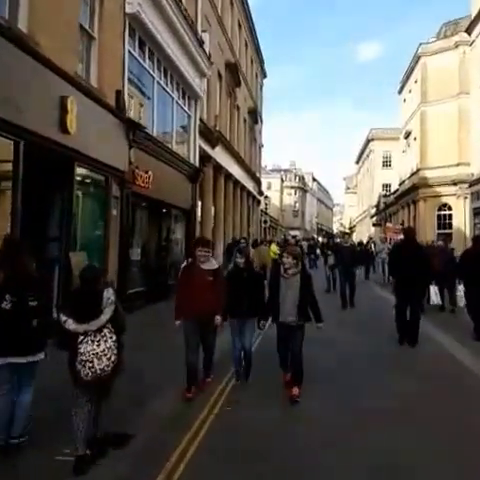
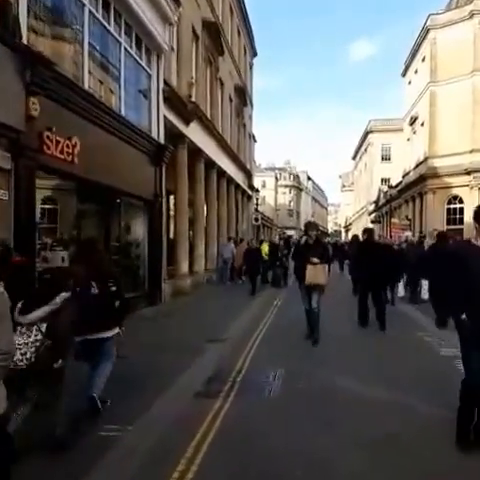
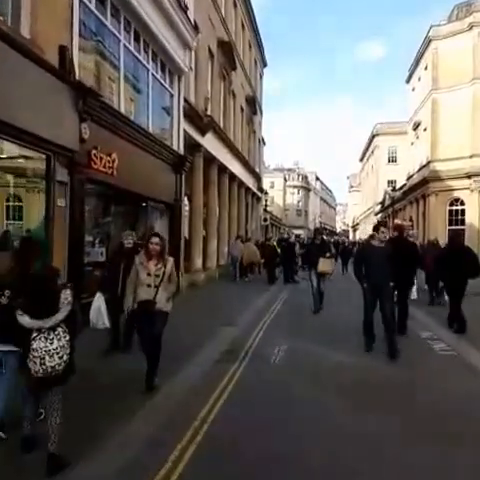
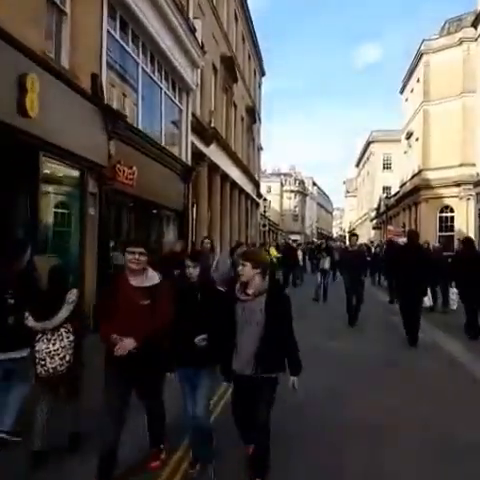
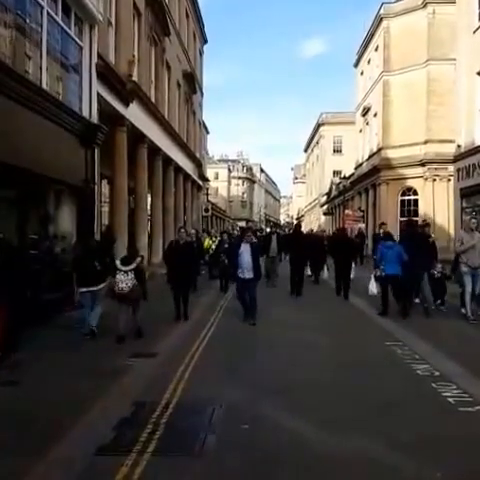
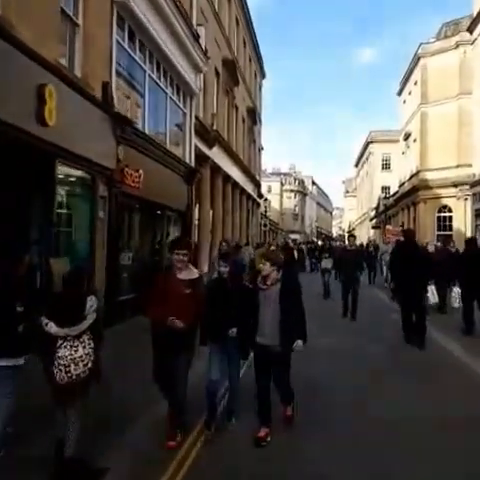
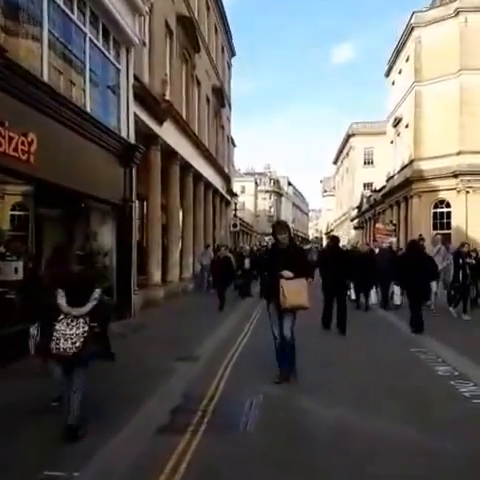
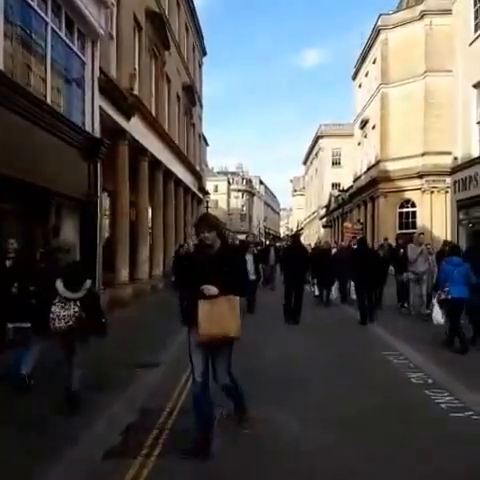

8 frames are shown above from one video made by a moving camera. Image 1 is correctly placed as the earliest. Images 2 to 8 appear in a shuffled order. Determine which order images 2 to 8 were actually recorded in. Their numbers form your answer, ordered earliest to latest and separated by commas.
6, 4, 3, 2, 7, 8, 5
